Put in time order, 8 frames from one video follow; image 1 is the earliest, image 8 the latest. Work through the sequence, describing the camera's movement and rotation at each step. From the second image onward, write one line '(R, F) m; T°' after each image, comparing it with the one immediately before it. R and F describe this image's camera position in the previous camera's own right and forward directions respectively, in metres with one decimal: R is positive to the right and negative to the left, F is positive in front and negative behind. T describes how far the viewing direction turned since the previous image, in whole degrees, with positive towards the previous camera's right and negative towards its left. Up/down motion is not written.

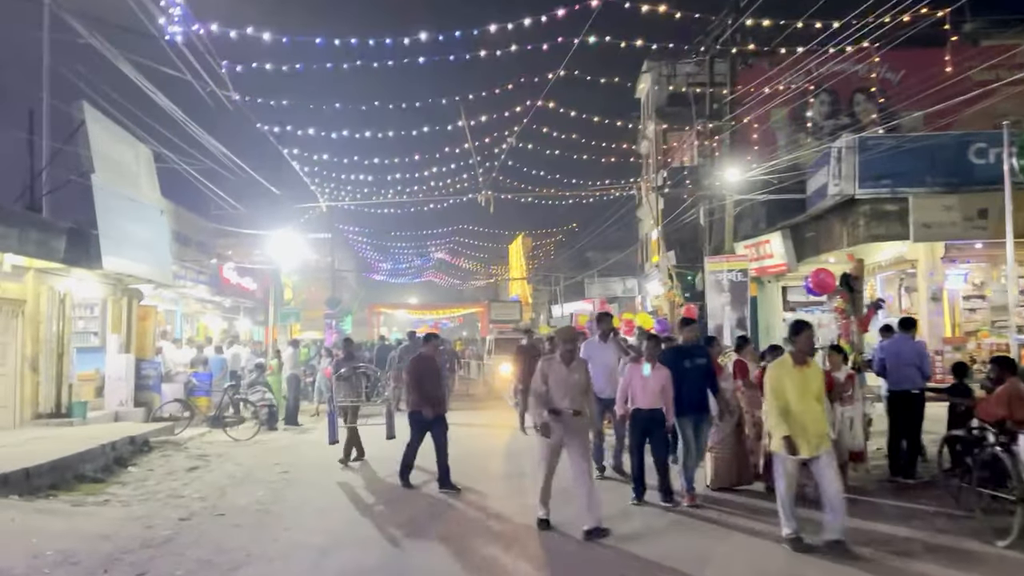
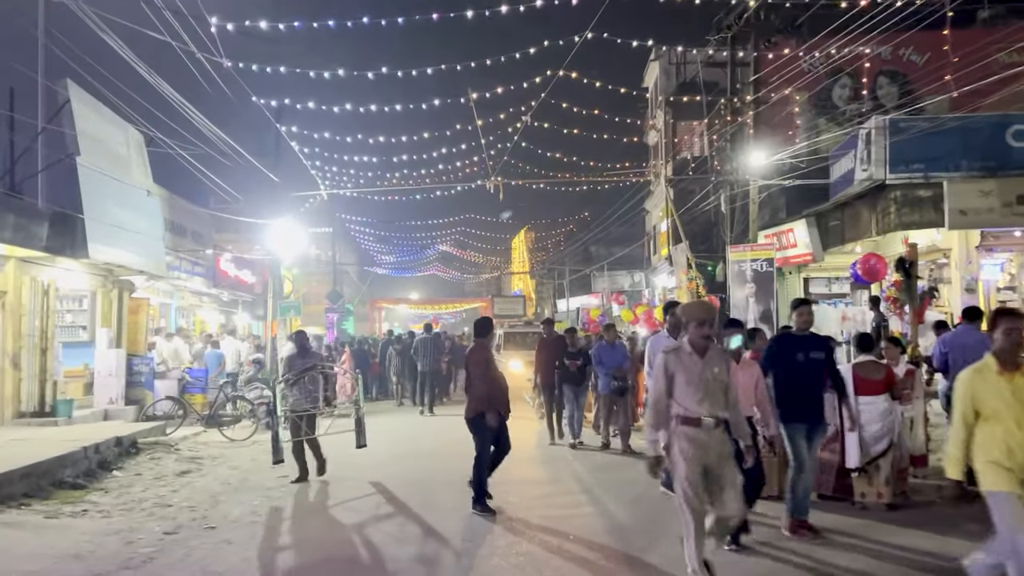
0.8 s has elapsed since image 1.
(-0.2, +0.9) m; 0°
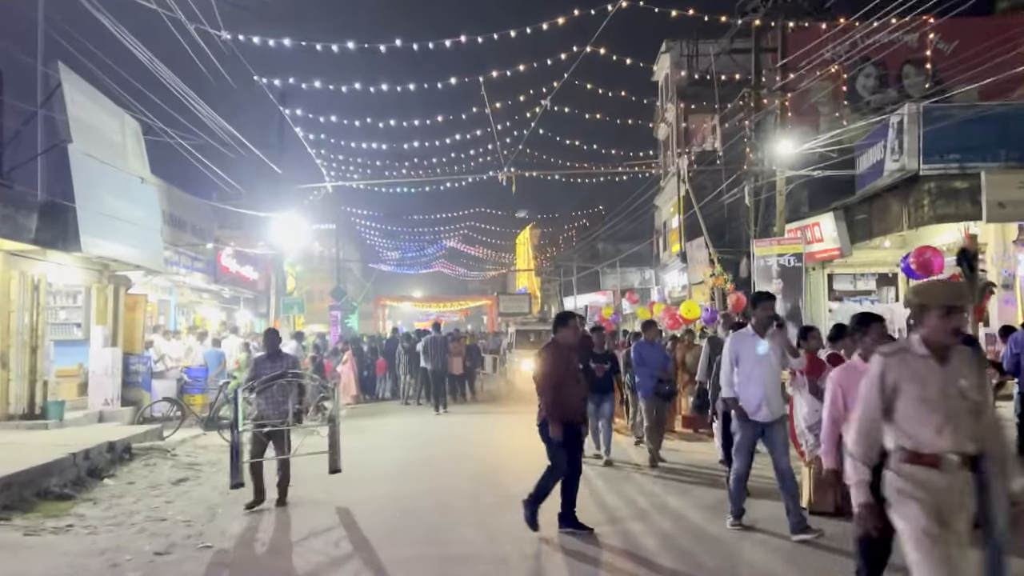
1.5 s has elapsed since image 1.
(-0.2, +0.8) m; 0°
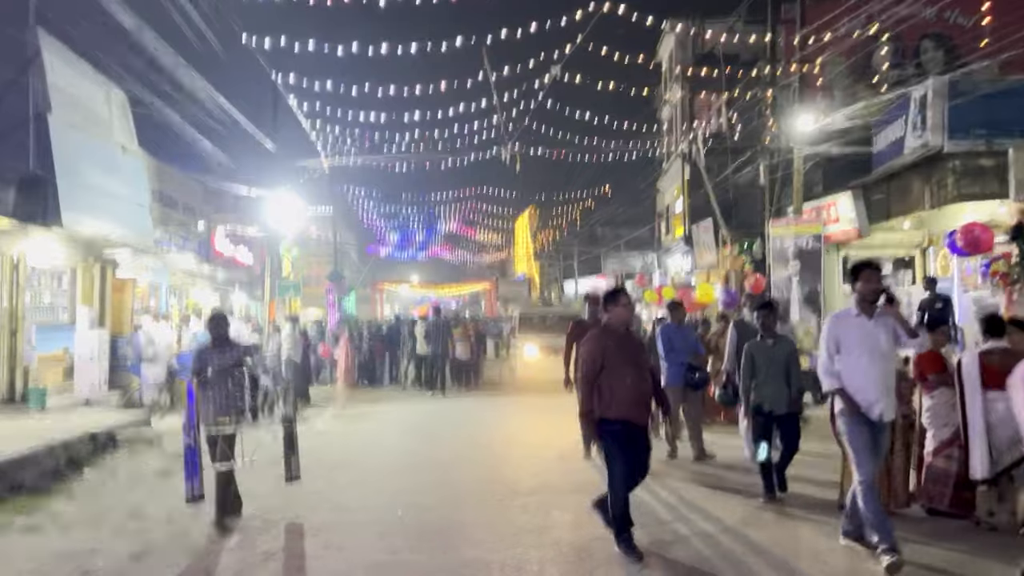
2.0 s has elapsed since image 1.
(-0.1, +0.7) m; 0°
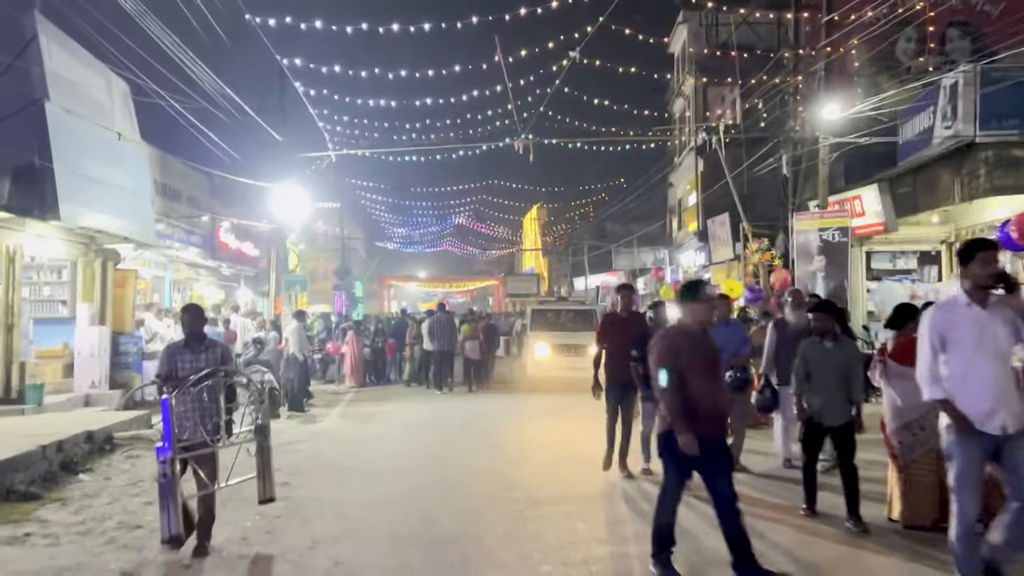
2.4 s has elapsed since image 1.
(-0.1, +0.5) m; 0°
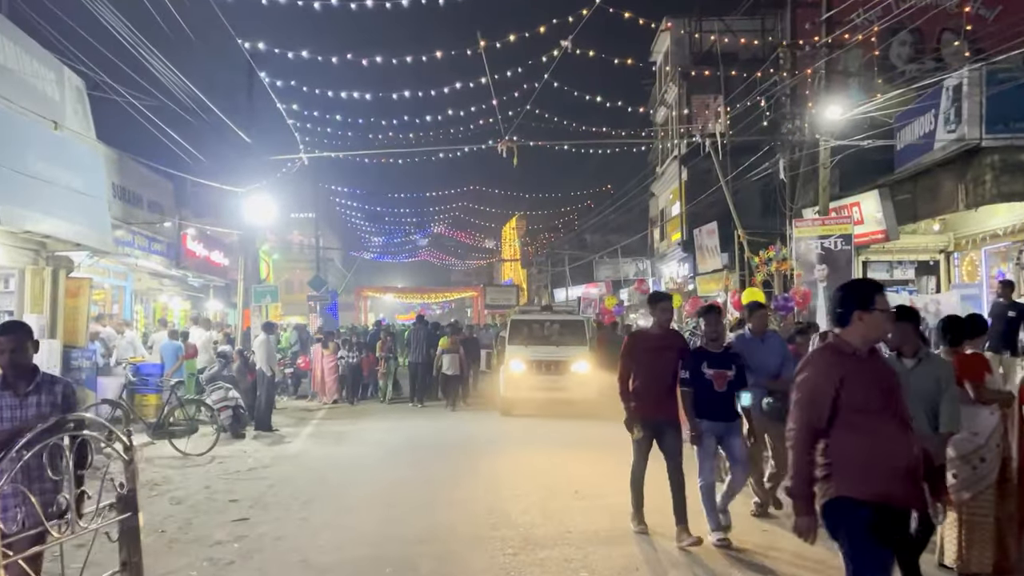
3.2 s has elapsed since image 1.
(-0.1, +0.9) m; +2°
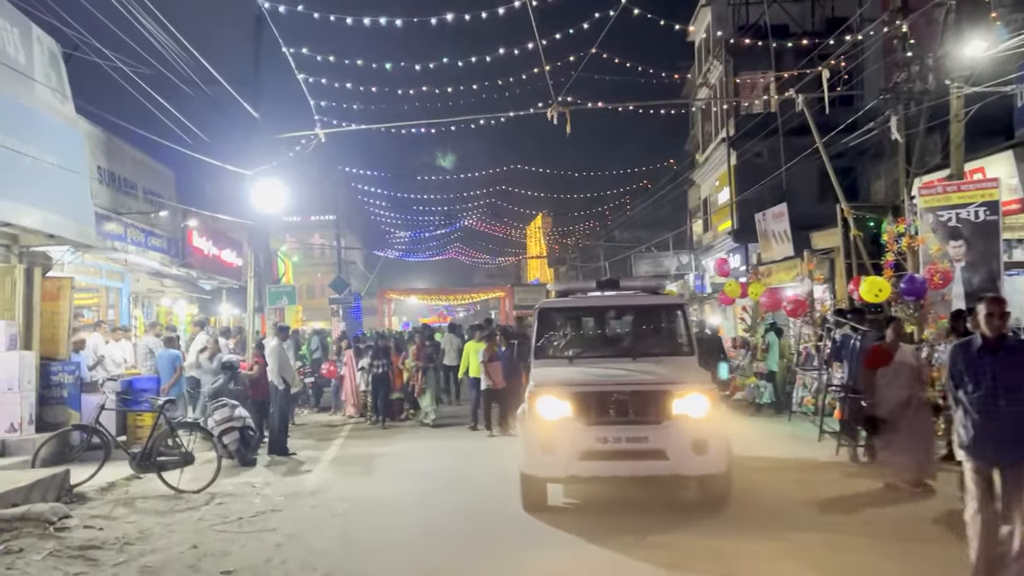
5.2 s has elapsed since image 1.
(-0.5, +2.4) m; -1°
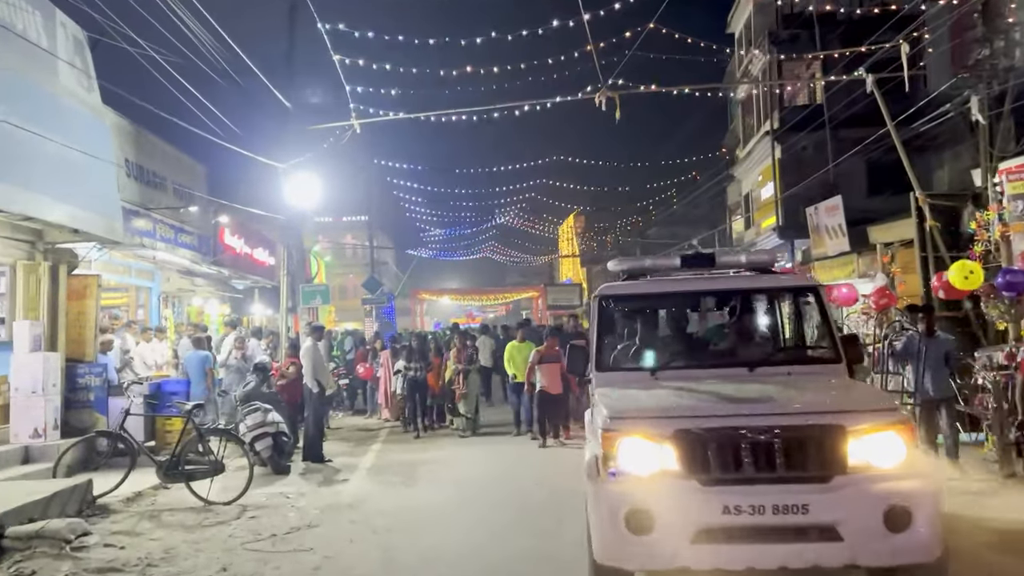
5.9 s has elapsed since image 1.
(-0.2, +0.7) m; -2°
